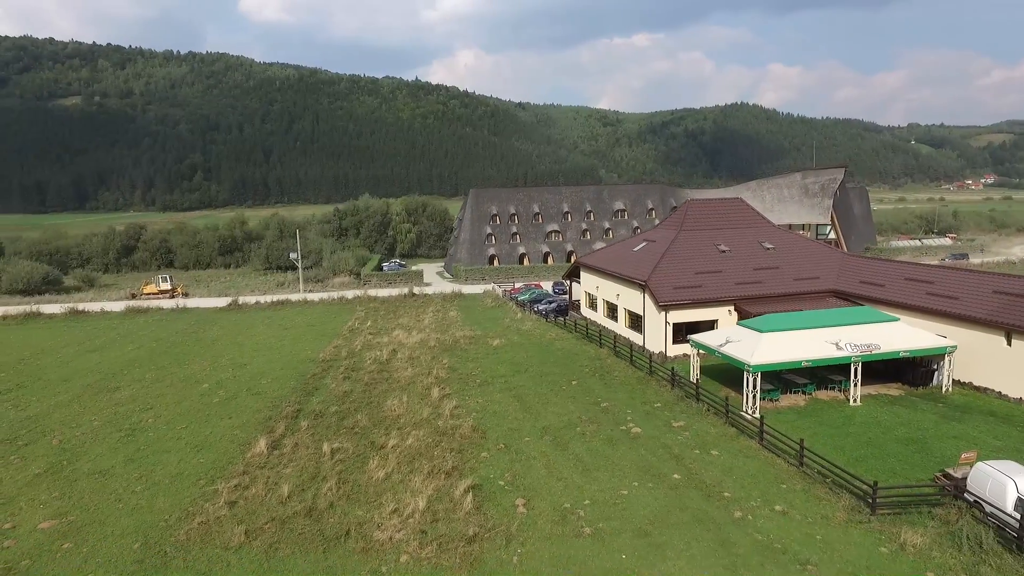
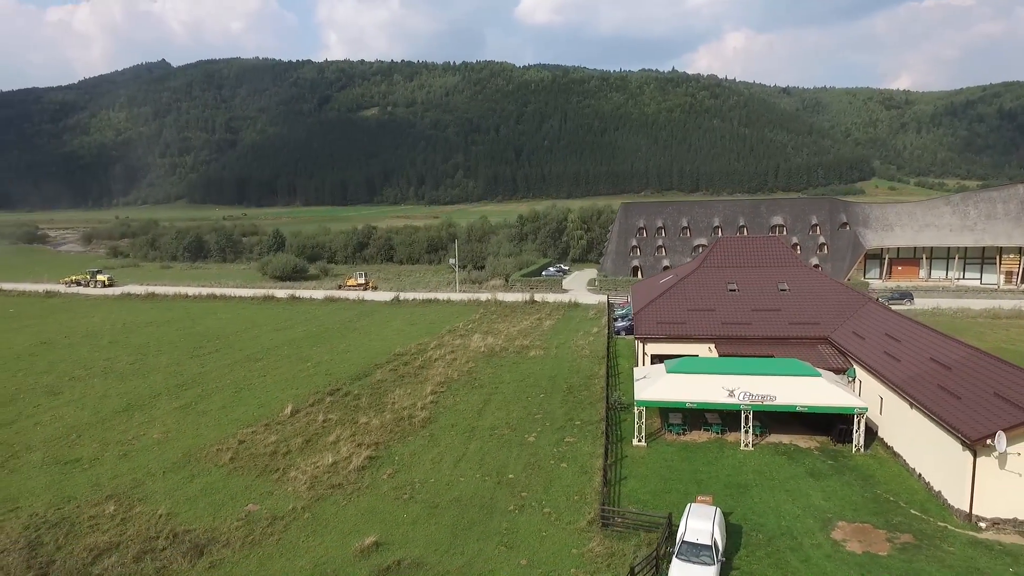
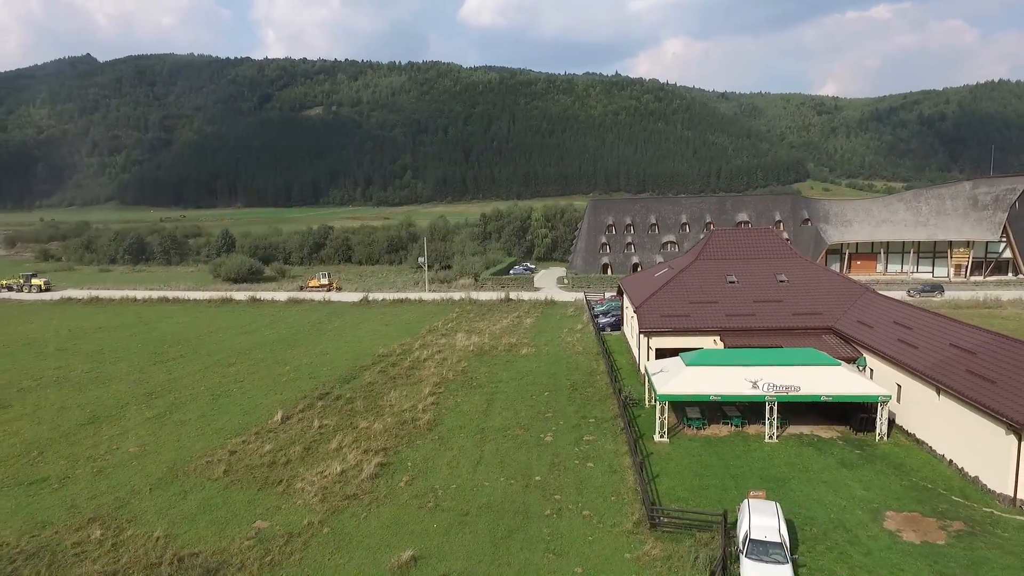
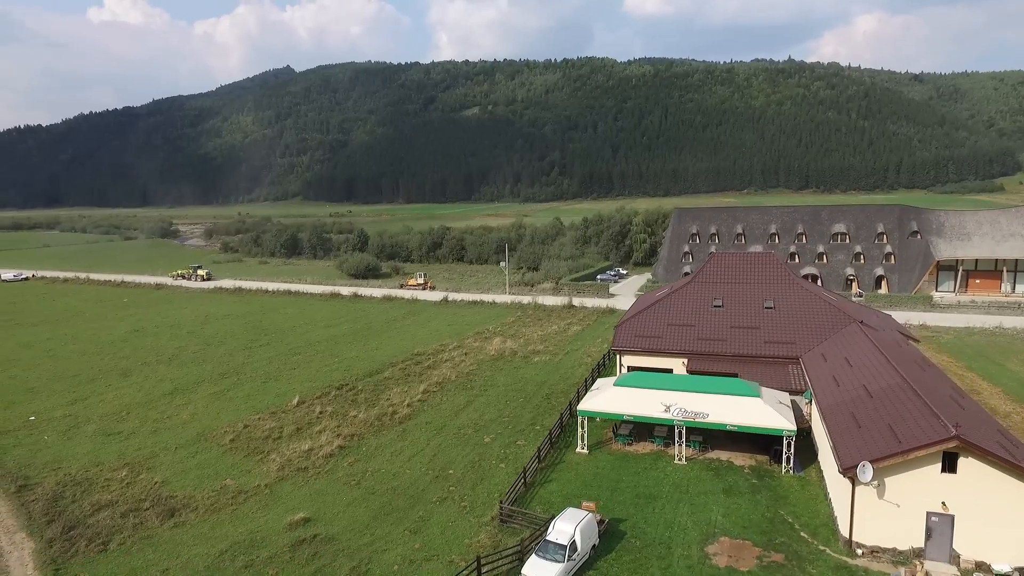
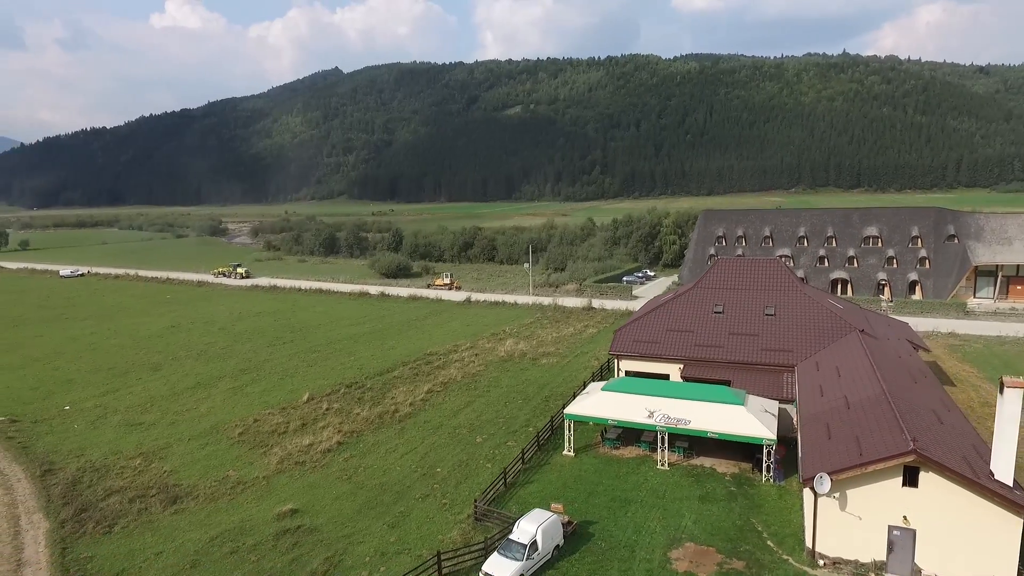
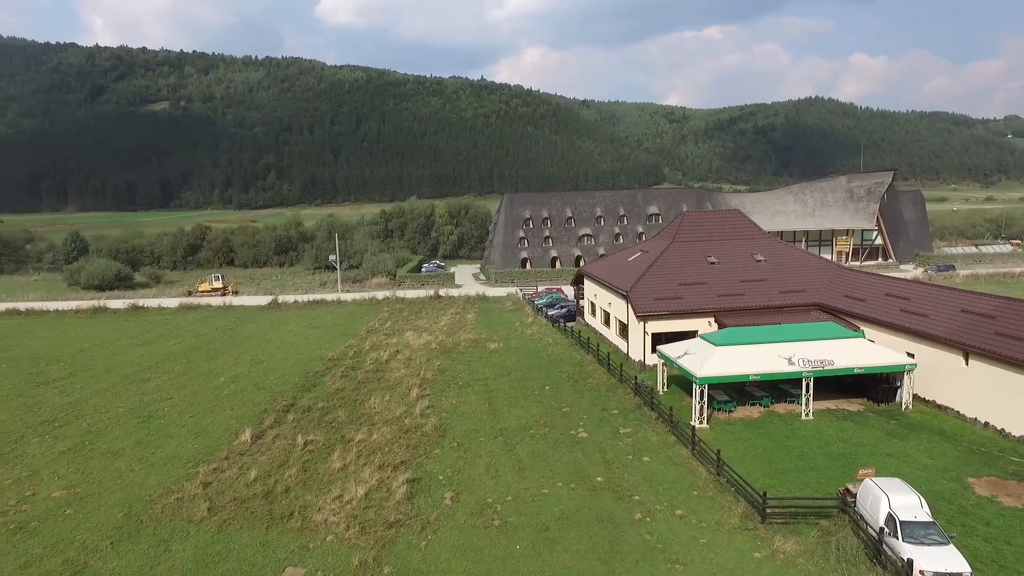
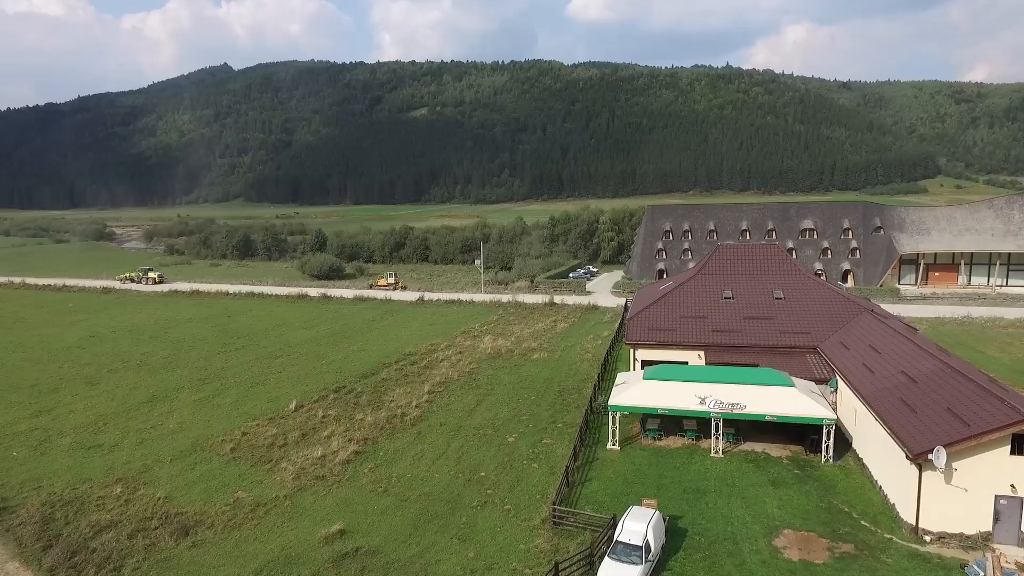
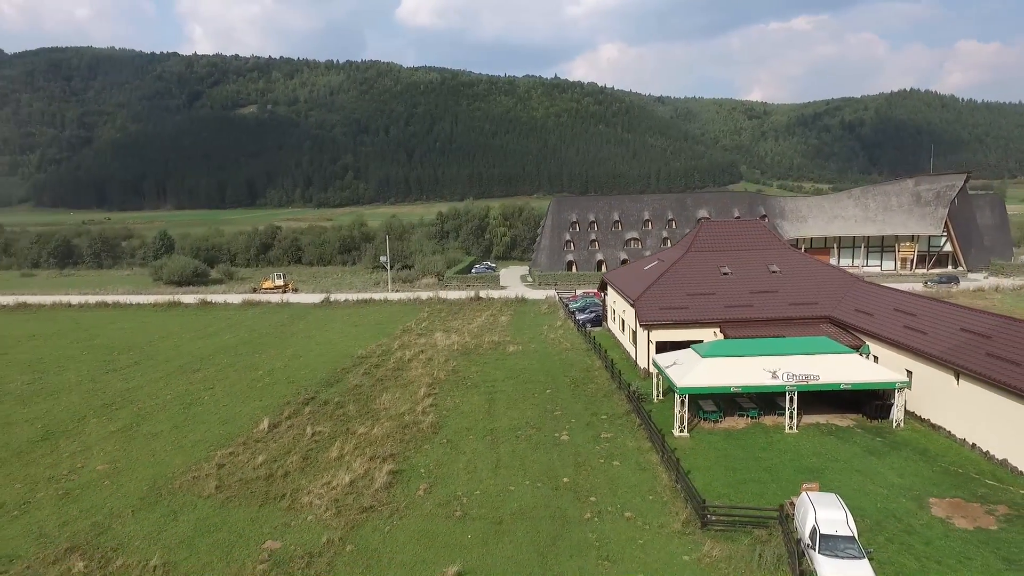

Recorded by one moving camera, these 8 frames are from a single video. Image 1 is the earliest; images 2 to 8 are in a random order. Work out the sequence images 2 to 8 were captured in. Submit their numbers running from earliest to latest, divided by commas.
6, 8, 3, 2, 7, 4, 5
